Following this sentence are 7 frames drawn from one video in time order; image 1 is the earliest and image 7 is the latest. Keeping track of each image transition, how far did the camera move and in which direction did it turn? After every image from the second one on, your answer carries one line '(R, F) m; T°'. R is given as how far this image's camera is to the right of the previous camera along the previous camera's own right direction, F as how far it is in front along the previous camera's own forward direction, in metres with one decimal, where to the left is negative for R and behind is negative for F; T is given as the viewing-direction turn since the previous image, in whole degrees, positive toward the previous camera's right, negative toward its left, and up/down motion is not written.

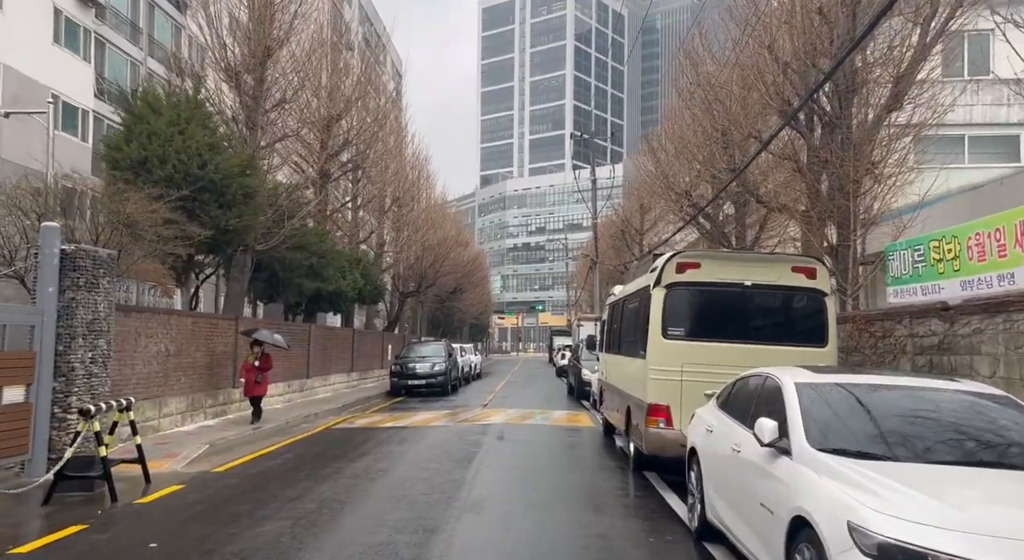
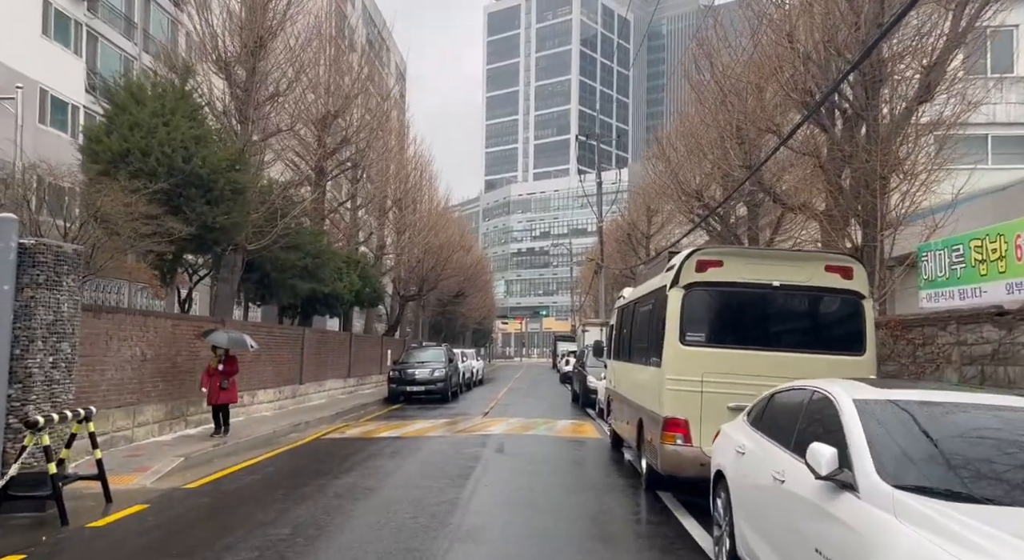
(0.0, +0.9) m; 0°
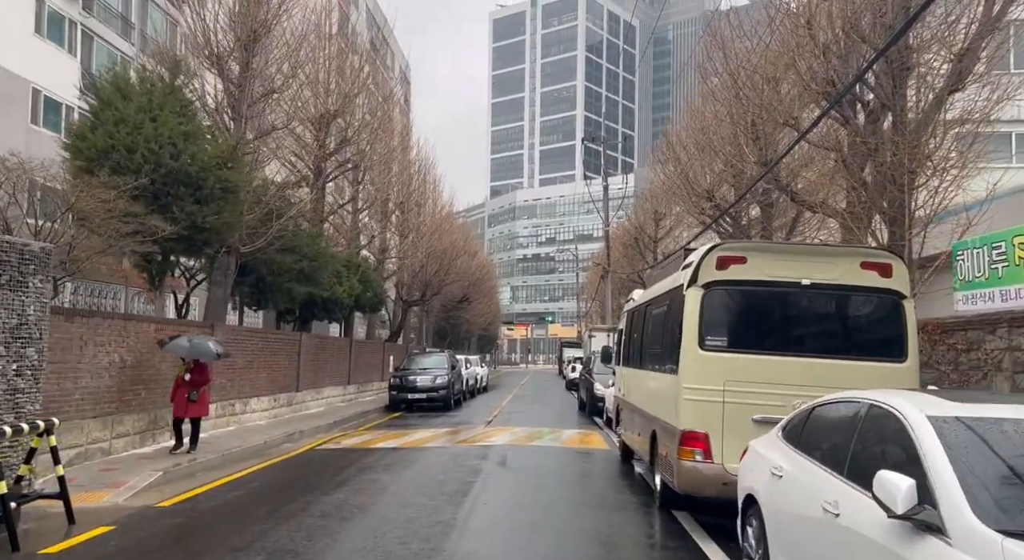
(0.0, +0.8) m; 0°
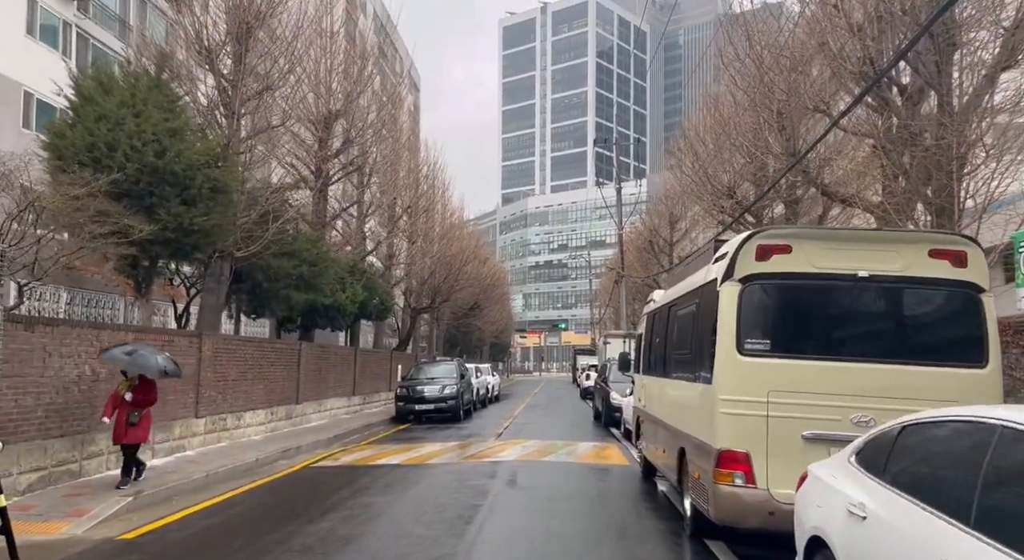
(+0.1, +1.1) m; -1°
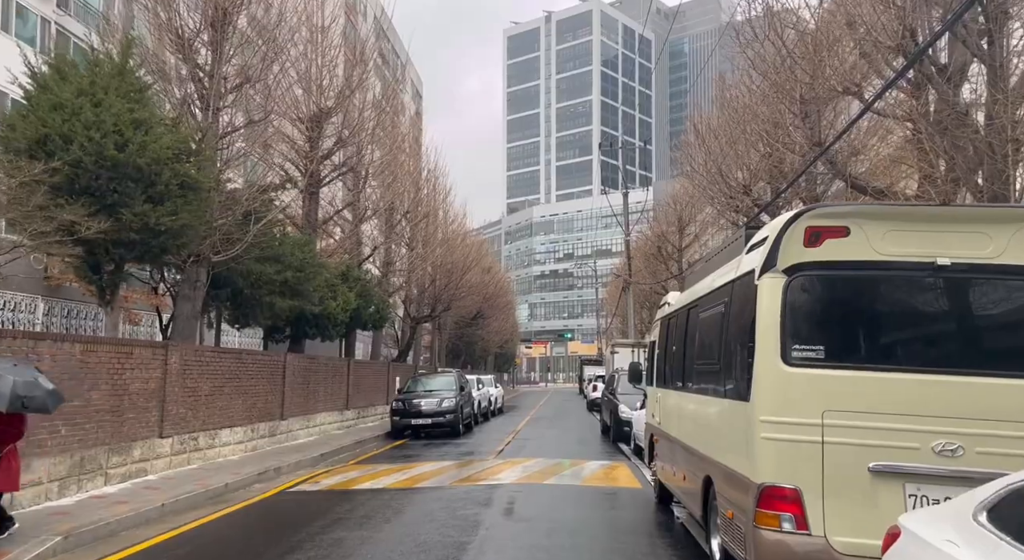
(+0.1, +1.3) m; 0°
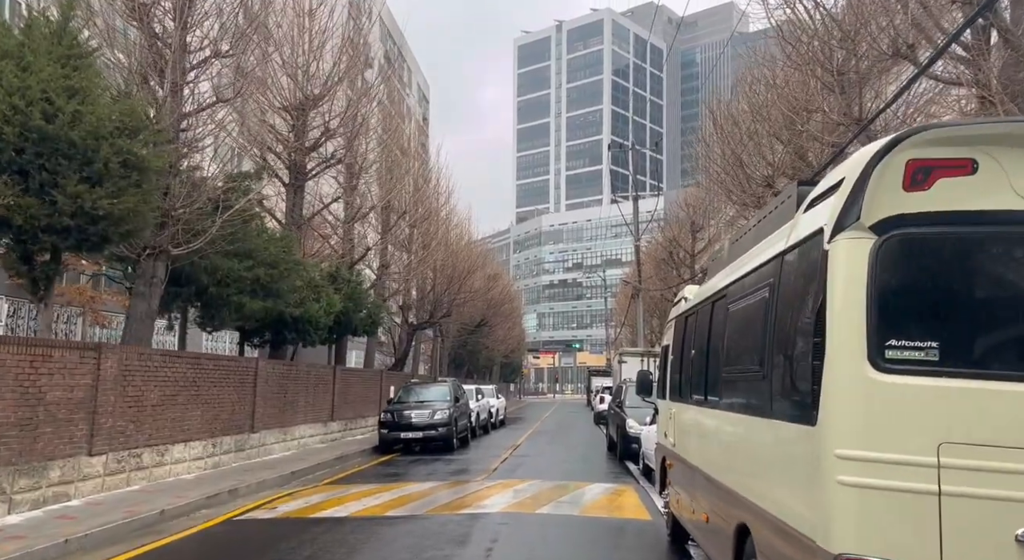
(+0.3, +1.7) m; -1°
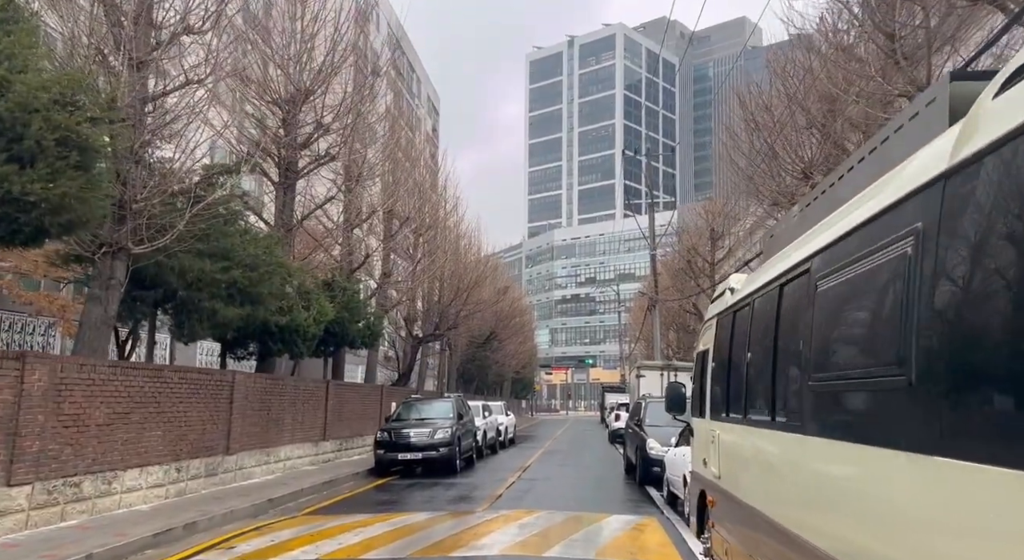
(+0.1, +1.7) m; -1°
